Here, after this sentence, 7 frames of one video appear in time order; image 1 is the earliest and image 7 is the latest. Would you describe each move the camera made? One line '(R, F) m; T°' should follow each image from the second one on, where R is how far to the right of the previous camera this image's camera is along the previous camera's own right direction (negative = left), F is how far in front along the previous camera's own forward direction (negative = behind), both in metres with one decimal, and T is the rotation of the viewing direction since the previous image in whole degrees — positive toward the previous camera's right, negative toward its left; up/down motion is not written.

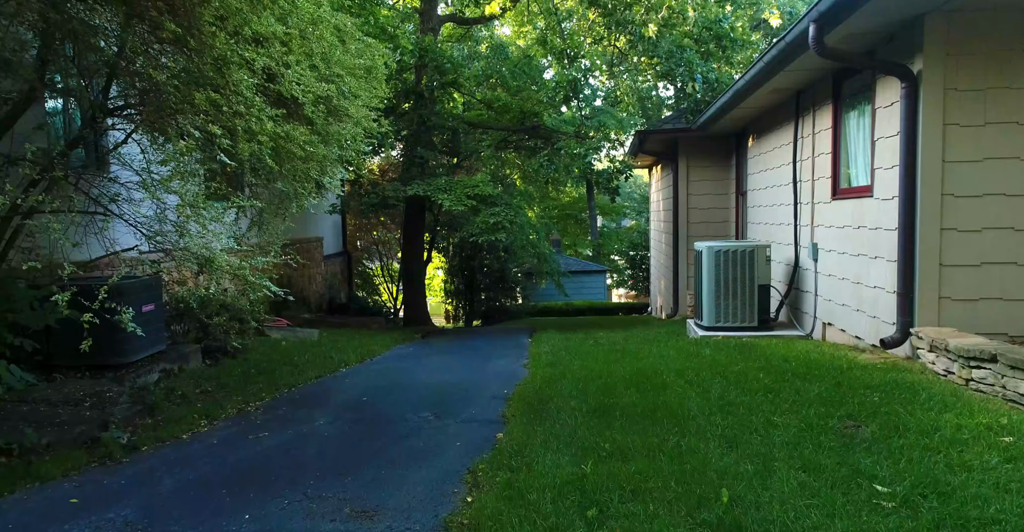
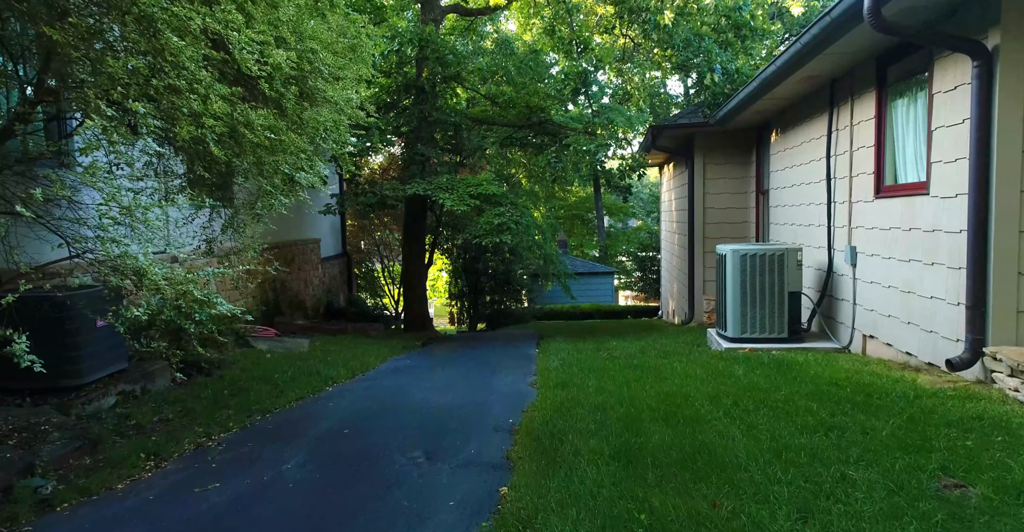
(0.0, +0.7) m; 0°
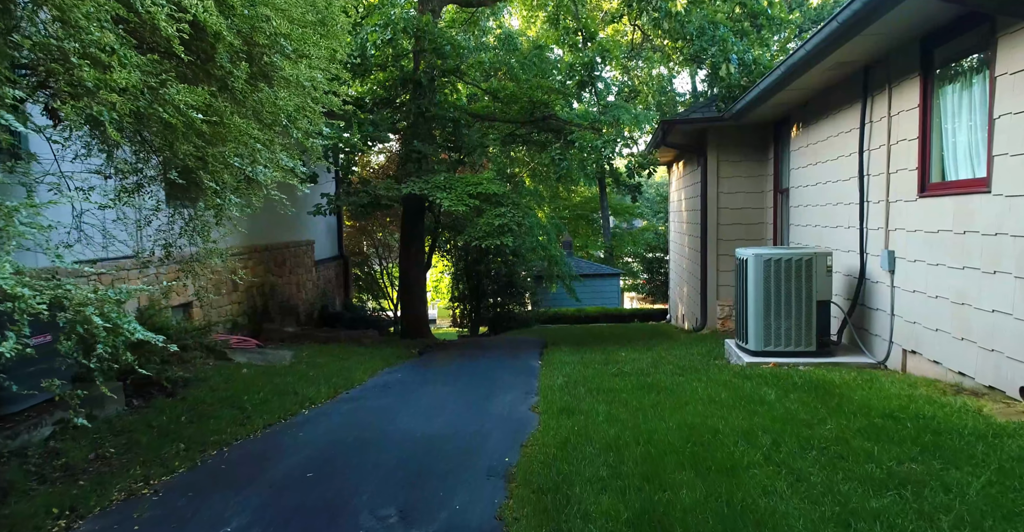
(0.0, +0.7) m; 0°
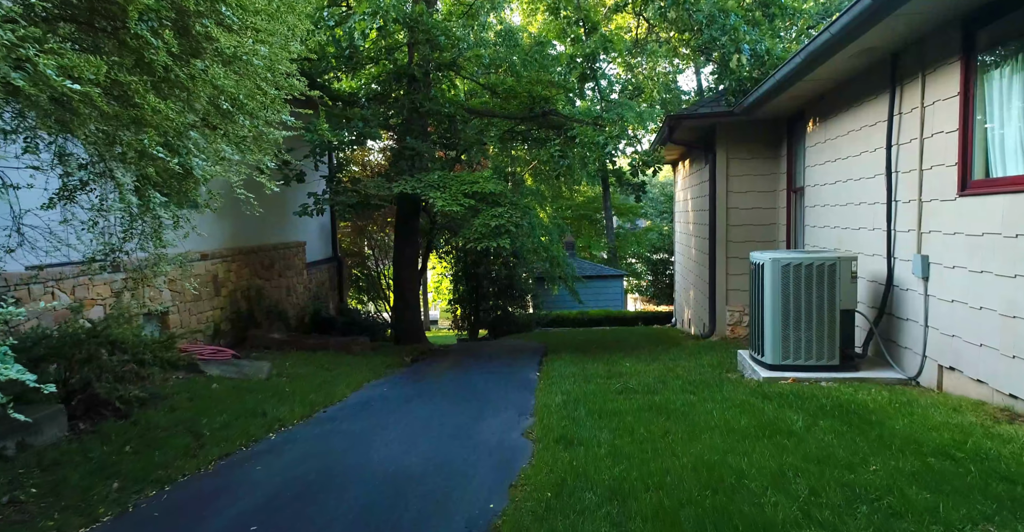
(+0.1, +0.6) m; 0°
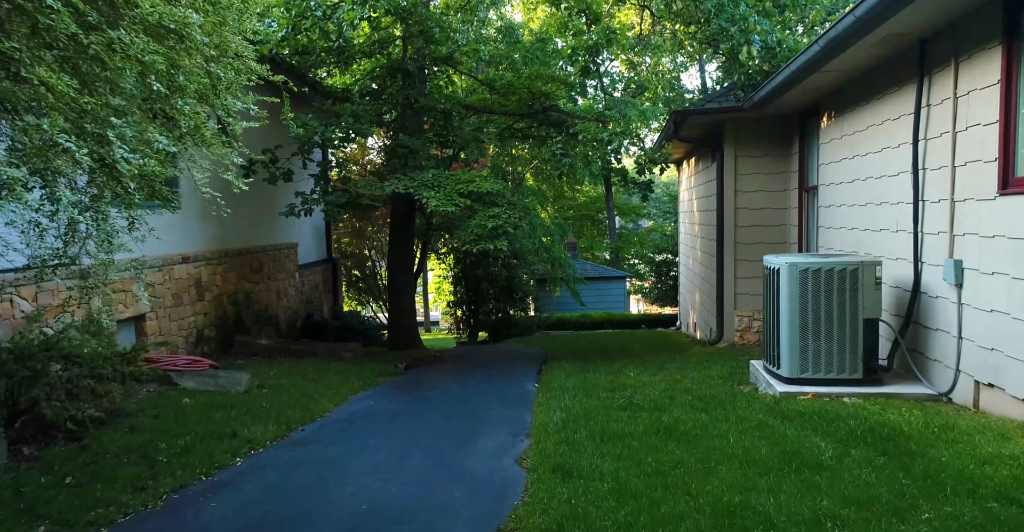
(+0.1, +0.5) m; 0°
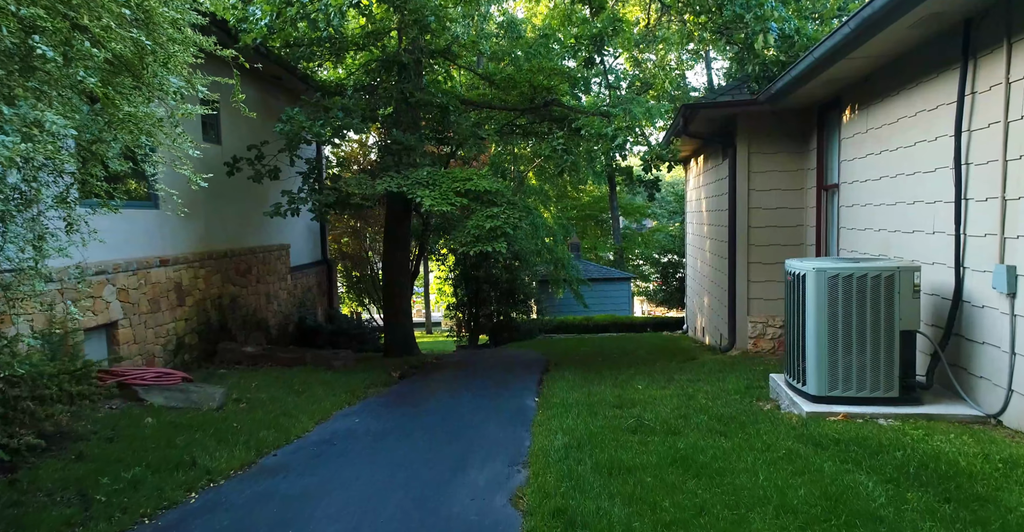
(0.0, +0.6) m; 0°
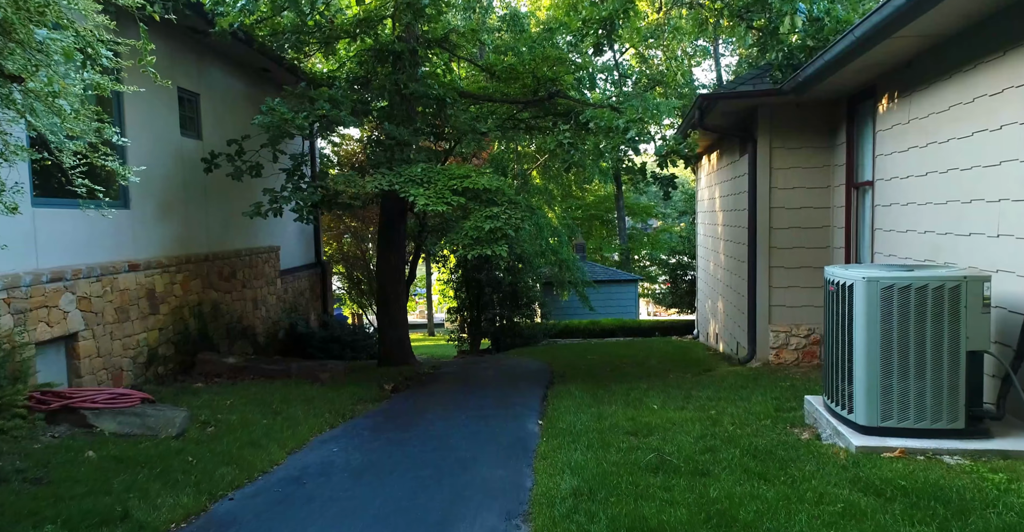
(0.0, +0.8) m; 0°
